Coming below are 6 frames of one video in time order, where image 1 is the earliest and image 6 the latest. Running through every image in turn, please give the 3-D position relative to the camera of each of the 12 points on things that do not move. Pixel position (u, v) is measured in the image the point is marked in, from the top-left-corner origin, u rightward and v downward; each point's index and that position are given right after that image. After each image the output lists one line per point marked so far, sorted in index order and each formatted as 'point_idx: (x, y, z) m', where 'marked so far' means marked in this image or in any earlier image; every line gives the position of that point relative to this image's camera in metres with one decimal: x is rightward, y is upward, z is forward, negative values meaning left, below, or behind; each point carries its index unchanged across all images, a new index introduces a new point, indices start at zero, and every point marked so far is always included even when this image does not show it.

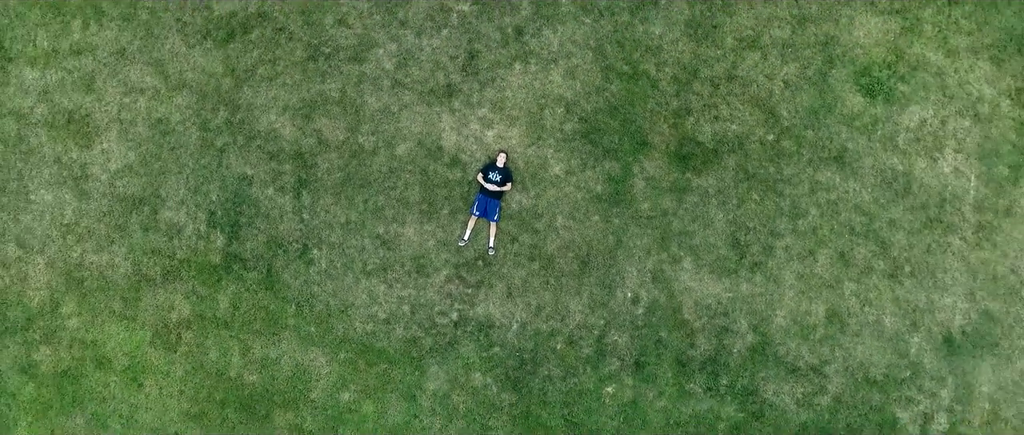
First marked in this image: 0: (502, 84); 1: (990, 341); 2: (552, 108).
0: (-0.1, +1.6, +7.3) m
1: (+5.7, -1.4, +7.0) m
2: (+0.5, +1.3, +7.2) m
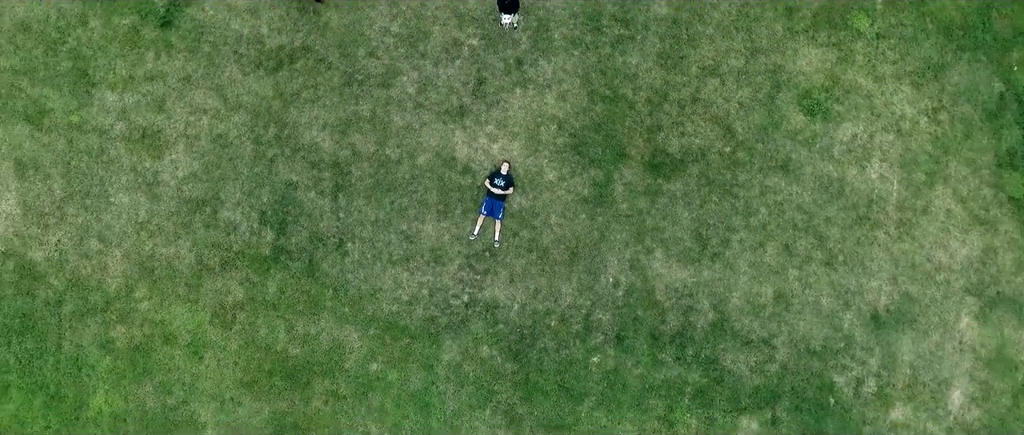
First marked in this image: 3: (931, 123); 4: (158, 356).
0: (-0.1, +1.6, +8.8) m
1: (+5.7, -1.4, +8.5) m
2: (+0.5, +1.4, +8.7) m
3: (+6.0, +1.4, +8.6) m
4: (-5.6, -2.2, +9.3) m
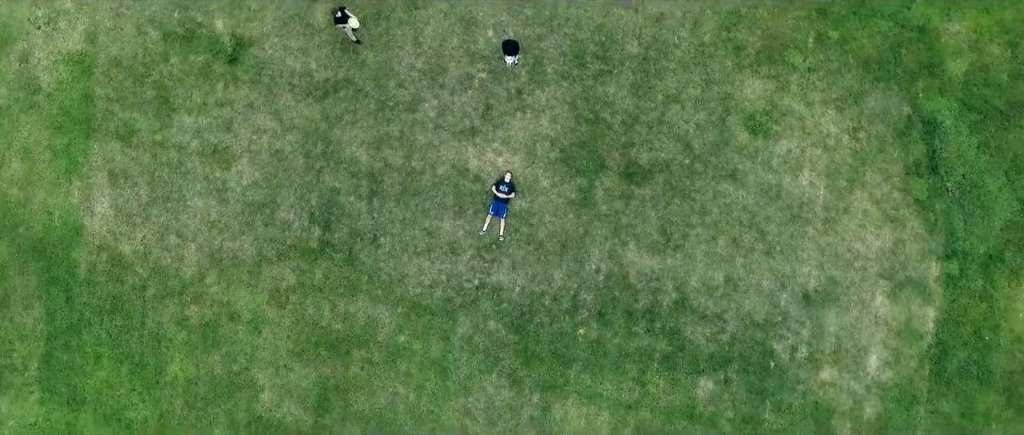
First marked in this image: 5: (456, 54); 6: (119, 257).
0: (-0.1, +1.7, +10.8) m
1: (+5.7, -1.4, +10.6) m
2: (+0.5, +1.4, +10.8) m
3: (+6.1, +1.4, +10.6) m
4: (-5.6, -2.2, +11.4) m
5: (-1.0, +3.0, +11.0) m
6: (-7.6, -0.8, +11.6) m
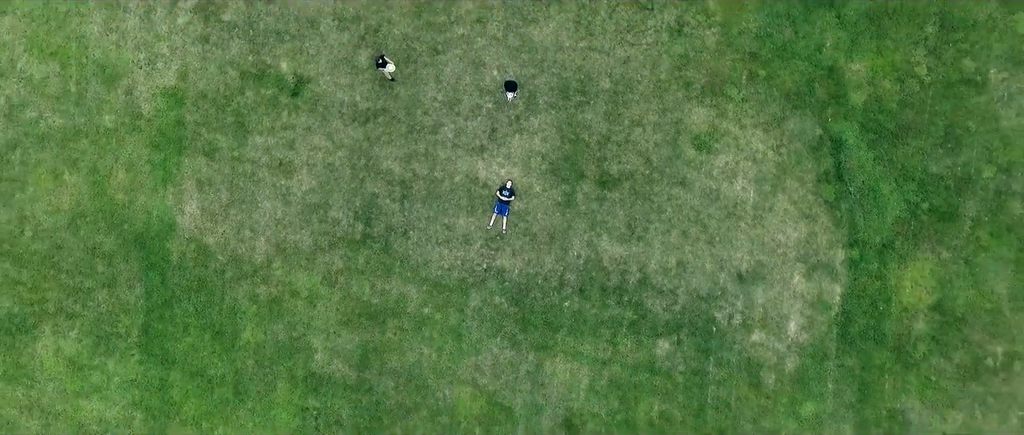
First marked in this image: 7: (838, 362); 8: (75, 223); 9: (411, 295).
0: (-0.1, +1.7, +14.0) m
1: (+5.7, -1.3, +13.6) m
2: (+0.5, +1.4, +13.9) m
3: (+6.1, +1.5, +13.7) m
4: (-5.5, -2.1, +14.6) m
5: (-1.0, +3.0, +14.1) m
6: (-7.6, -0.7, +14.7) m
7: (+7.5, -3.3, +13.7) m
8: (-11.1, -0.1, +15.1) m
9: (-2.4, -1.9, +14.3) m
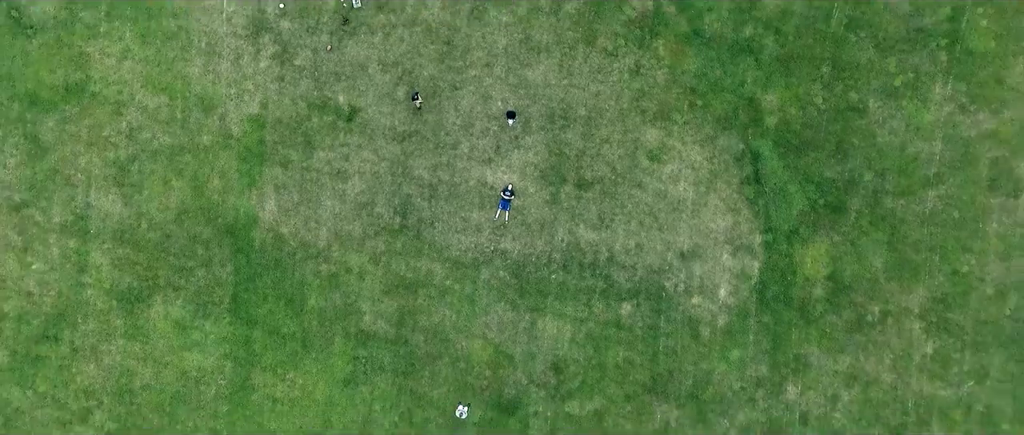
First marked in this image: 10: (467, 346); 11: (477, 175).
0: (-0.1, +1.9, +18.6) m
1: (+5.7, -1.1, +18.3) m
2: (+0.5, +1.6, +18.6) m
3: (+6.1, +1.7, +18.4) m
4: (-5.5, -2.0, +19.3) m
5: (-1.0, +3.2, +18.8) m
6: (-7.6, -0.6, +19.5) m
7: (+7.5, -3.1, +18.3) m
8: (-11.1, 0.0, +19.9) m
9: (-2.4, -1.7, +19.0) m
10: (-1.4, -4.1, +18.9) m
11: (-1.1, +1.4, +18.7) m
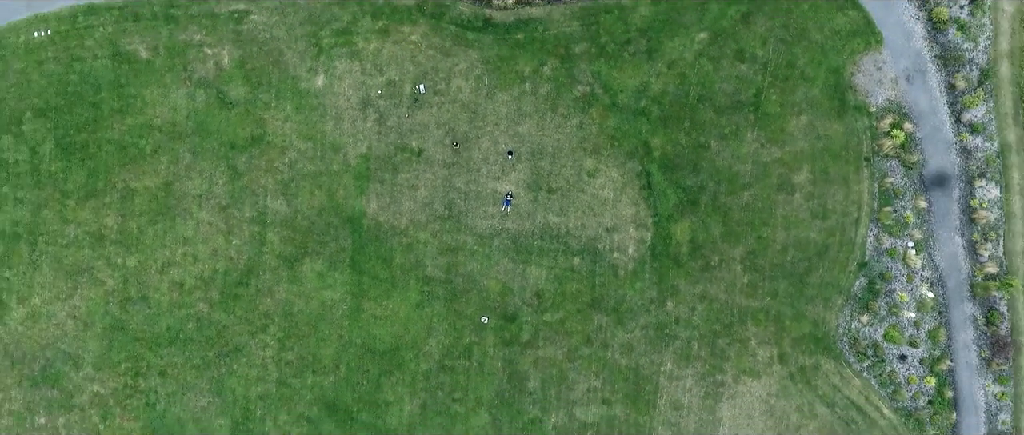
0: (-0.1, +2.3, +33.0) m
1: (+5.7, -0.6, +32.5) m
2: (+0.5, +2.0, +32.9) m
3: (+6.0, +2.2, +32.6) m
4: (-5.5, -1.6, +33.7) m
5: (-1.1, +3.6, +33.1) m
6: (-7.6, -0.3, +33.9) m
7: (+7.5, -2.6, +32.5) m
8: (-11.1, +0.3, +34.4) m
9: (-2.4, -1.3, +33.3) m
10: (-1.4, -3.7, +33.3) m
11: (-1.2, +1.8, +33.1) m
